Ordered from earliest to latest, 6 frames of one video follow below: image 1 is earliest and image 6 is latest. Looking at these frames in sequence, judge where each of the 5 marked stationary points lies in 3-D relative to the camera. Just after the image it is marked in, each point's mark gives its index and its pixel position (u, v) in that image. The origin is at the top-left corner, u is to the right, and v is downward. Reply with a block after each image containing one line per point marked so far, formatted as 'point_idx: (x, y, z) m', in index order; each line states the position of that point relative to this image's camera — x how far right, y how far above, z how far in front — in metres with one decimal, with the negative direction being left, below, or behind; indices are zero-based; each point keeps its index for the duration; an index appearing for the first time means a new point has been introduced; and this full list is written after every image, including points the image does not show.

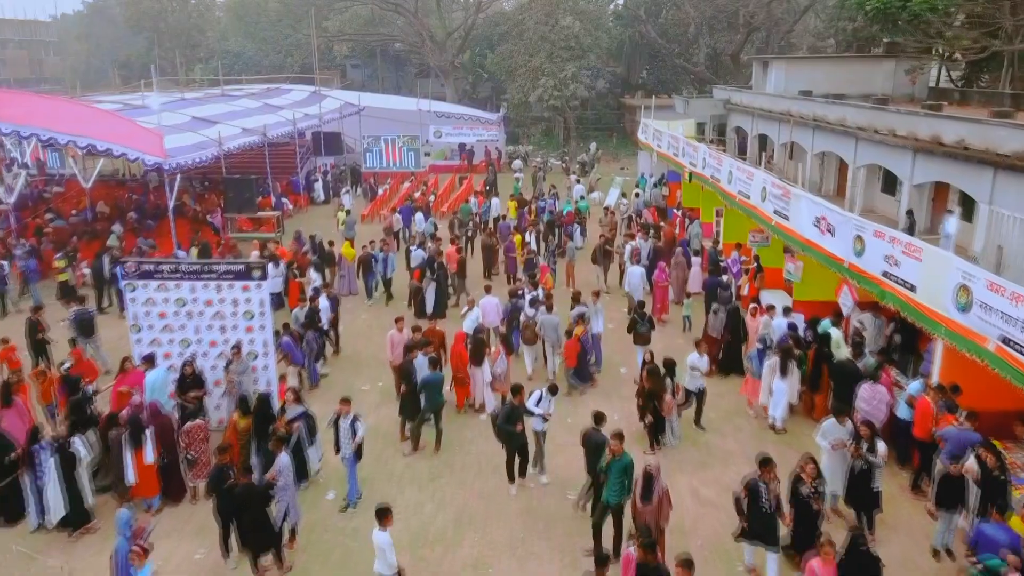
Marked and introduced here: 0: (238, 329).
0: (-3.5, -0.5, +10.1) m
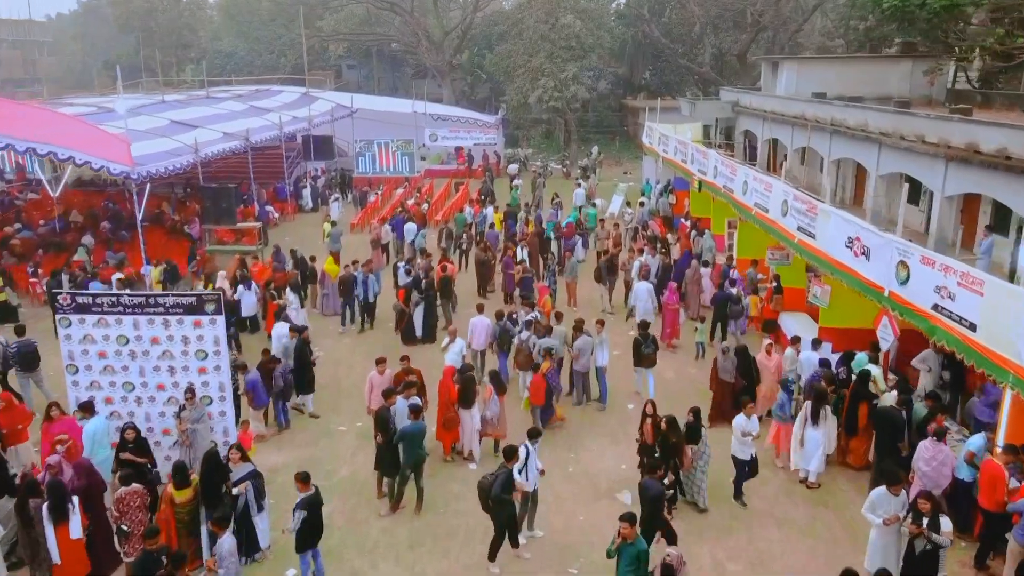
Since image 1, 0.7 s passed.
0: (-3.6, -0.9, +8.7) m
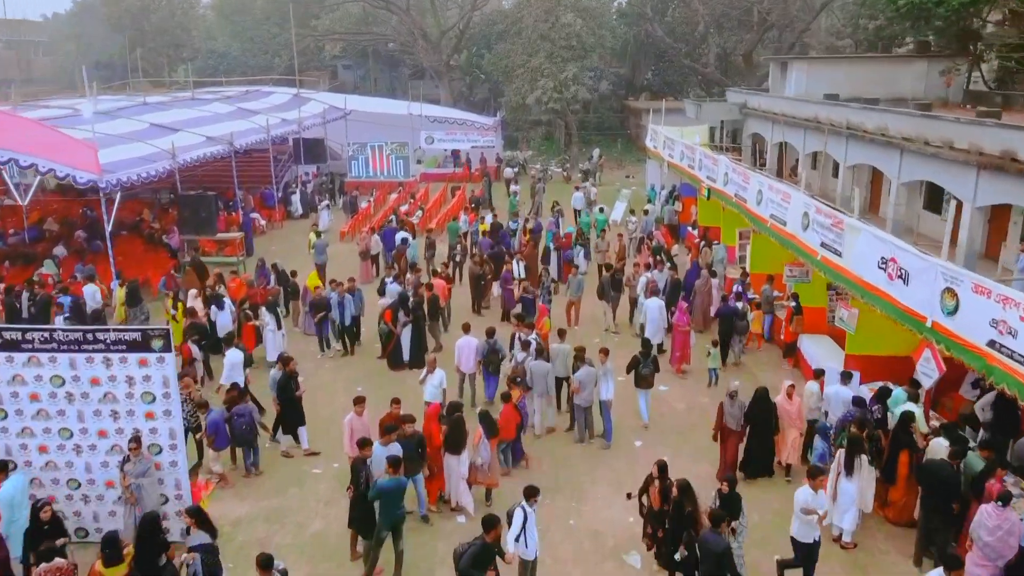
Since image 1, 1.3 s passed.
0: (-3.7, -1.3, +7.6) m
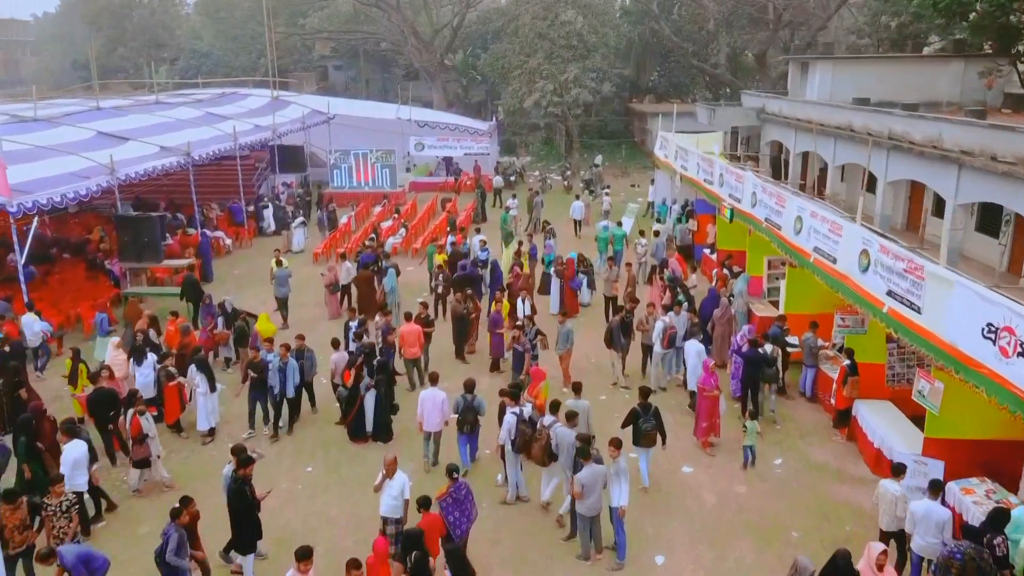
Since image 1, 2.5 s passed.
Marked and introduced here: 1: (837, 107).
0: (-3.9, -2.0, +5.2) m
1: (+8.2, +4.6, +19.7) m
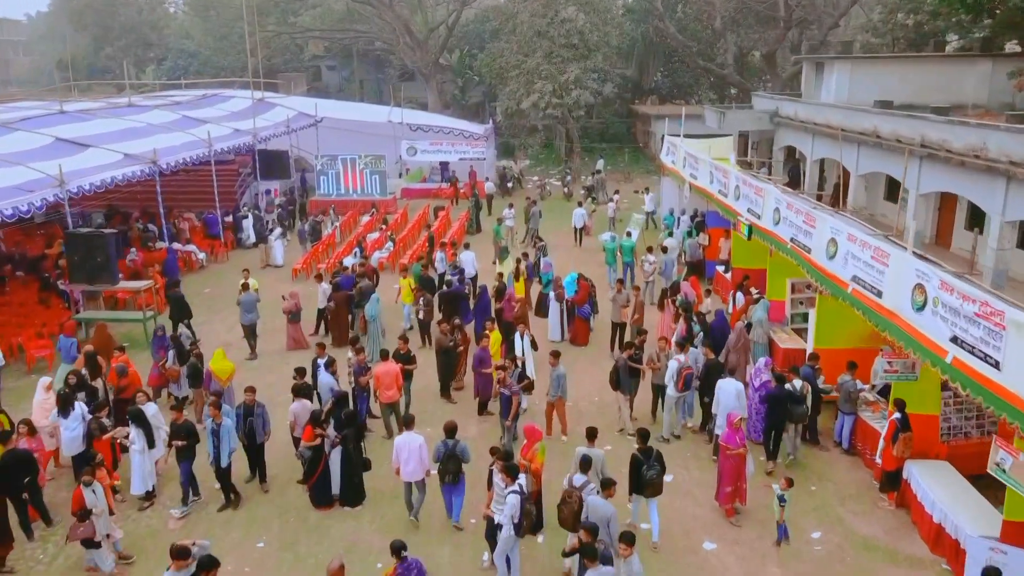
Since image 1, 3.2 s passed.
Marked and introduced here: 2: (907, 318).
0: (-4.0, -2.4, +3.7) m
1: (+8.1, +4.1, +18.1) m
2: (+4.3, -0.3, +8.6) m
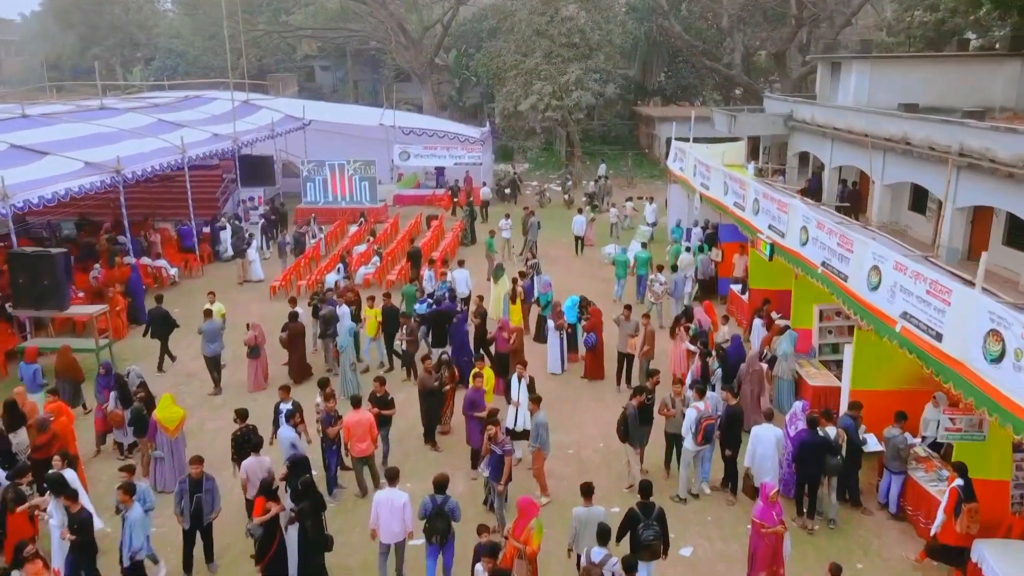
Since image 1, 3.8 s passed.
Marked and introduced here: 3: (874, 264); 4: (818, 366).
0: (-4.1, -2.8, +2.3) m
1: (+8.0, +3.7, +16.7) m
2: (+4.2, -0.7, +7.1) m
3: (+4.2, +0.3, +9.1) m
4: (+4.5, -1.1, +11.3) m
